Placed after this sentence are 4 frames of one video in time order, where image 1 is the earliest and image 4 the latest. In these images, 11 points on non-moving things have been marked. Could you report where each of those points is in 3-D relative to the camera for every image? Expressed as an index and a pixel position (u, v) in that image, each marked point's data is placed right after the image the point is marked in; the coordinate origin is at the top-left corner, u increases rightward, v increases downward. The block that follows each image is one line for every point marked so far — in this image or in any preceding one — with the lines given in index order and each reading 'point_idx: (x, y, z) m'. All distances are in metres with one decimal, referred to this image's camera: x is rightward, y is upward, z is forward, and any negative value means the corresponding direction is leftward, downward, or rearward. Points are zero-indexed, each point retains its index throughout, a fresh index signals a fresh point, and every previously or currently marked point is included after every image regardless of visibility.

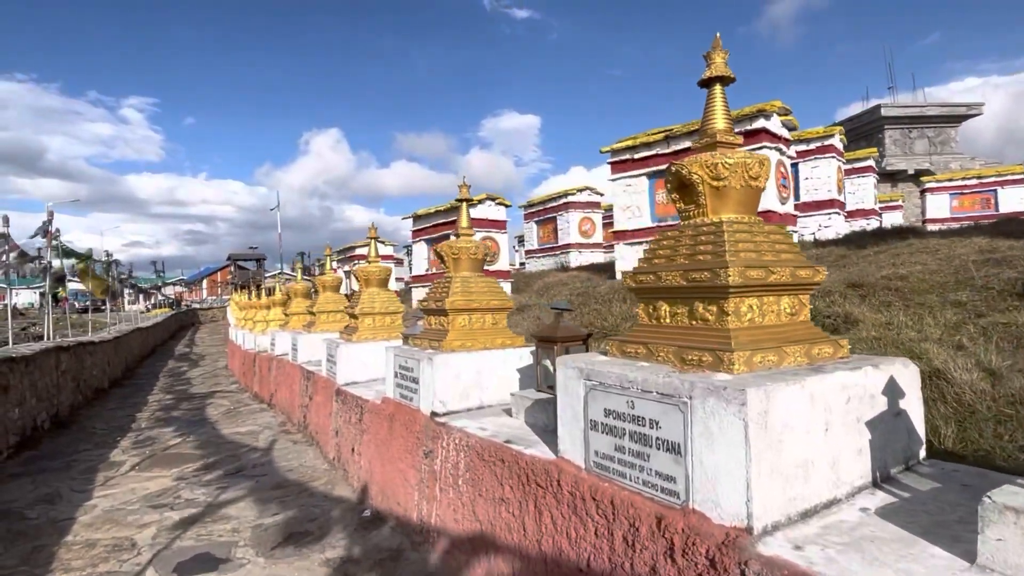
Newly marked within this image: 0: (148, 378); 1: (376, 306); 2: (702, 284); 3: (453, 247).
0: (-10.4, -2.6, +16.7) m
1: (-1.4, -0.2, +6.1) m
2: (+0.7, 0.0, +2.1) m
3: (-0.4, +0.3, +4.2) m
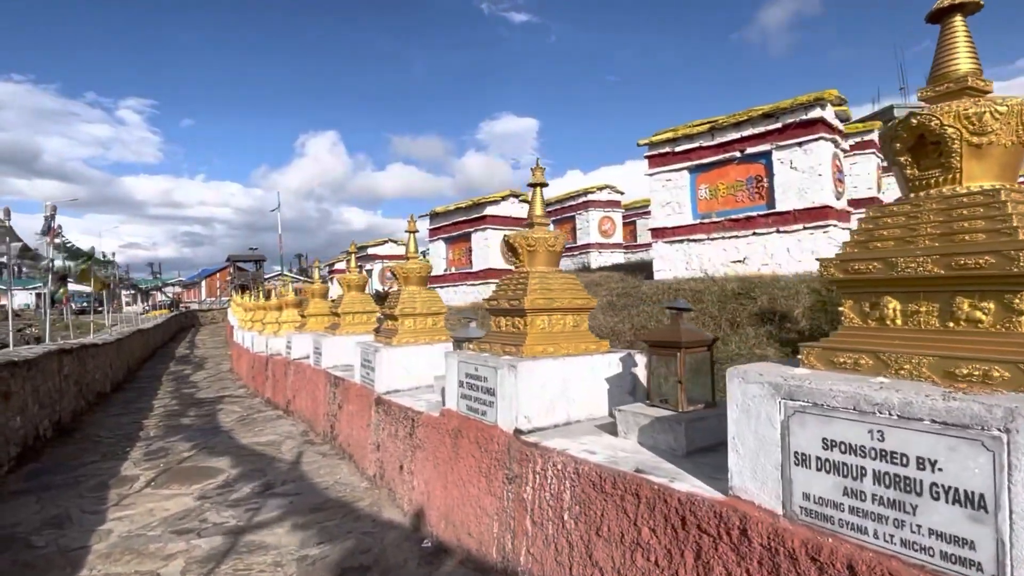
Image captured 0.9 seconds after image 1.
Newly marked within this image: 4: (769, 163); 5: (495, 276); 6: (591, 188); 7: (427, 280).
0: (-10.0, -2.6, +16.1) m
1: (-0.9, -0.2, +5.6) m
2: (+1.2, 0.0, +1.6) m
3: (+0.1, +0.3, +3.7) m
4: (+3.6, +1.7, +8.1) m
5: (-0.3, +0.2, +11.4) m
6: (+2.1, +2.6, +15.3) m
7: (-0.8, +0.1, +5.8) m
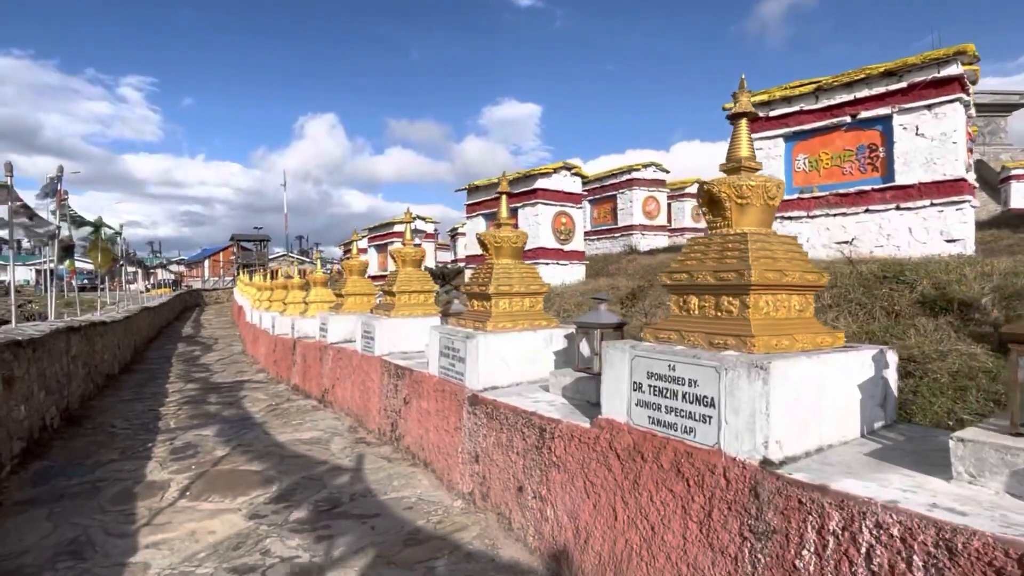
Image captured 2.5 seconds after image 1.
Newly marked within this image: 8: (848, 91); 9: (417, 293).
0: (-9.1, -1.9, +15.1) m
1: (0.0, +0.1, +4.6) m
2: (+2.2, +0.1, +0.5) m
3: (+1.0, +0.5, +2.6) m
4: (+4.5, +1.9, +7.0) m
5: (+0.6, +0.6, +10.3) m
6: (+3.0, +3.0, +14.2) m
7: (+0.1, +0.3, +4.8) m
8: (+4.2, +2.5, +7.3) m
9: (-1.1, -0.1, +6.6) m
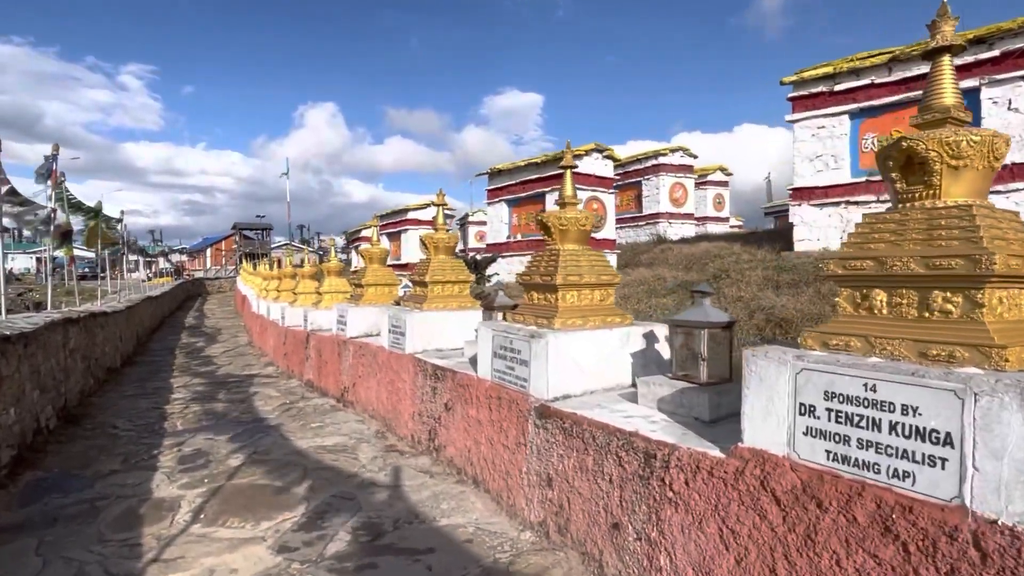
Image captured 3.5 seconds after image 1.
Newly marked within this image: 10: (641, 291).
0: (-8.6, -1.7, +14.5) m
1: (+0.5, +0.1, +3.9) m
2: (+2.6, +0.1, -0.2) m
3: (+1.5, +0.5, +2.0) m
4: (+5.0, +2.0, +6.3) m
5: (+1.1, +0.7, +9.7) m
6: (+3.5, +3.2, +13.5) m
7: (+0.5, +0.4, +4.1) m
8: (+4.7, +2.6, +6.6) m
9: (-0.6, 0.0, +5.9) m
10: (+1.6, 0.0, +7.2) m
